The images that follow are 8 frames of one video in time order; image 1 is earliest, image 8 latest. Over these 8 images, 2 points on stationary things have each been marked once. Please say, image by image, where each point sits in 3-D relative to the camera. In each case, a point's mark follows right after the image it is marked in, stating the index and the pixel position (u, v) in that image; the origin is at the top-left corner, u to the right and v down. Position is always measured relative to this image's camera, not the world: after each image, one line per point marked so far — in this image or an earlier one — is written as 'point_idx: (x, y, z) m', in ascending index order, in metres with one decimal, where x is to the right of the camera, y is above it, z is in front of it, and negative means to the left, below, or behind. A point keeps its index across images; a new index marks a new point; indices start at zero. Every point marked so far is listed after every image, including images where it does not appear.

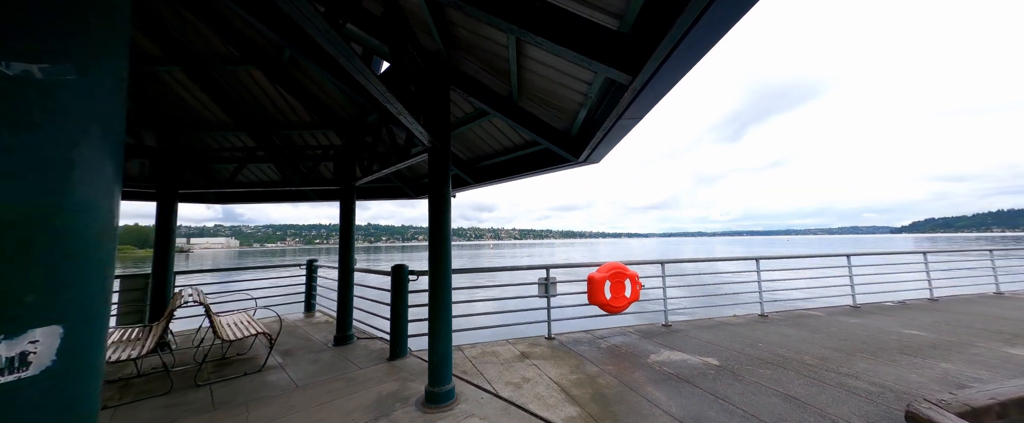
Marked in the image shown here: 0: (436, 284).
0: (-0.7, -0.7, +3.0) m
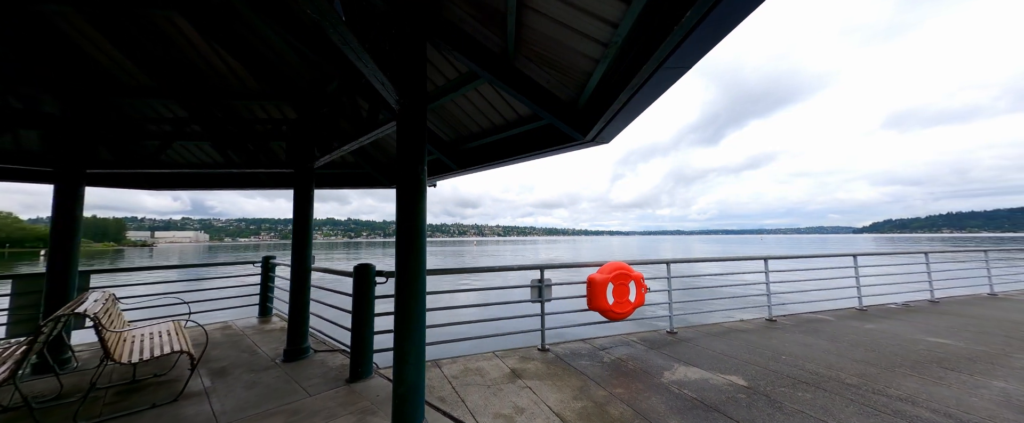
0: (-0.7, -0.6, +2.3) m
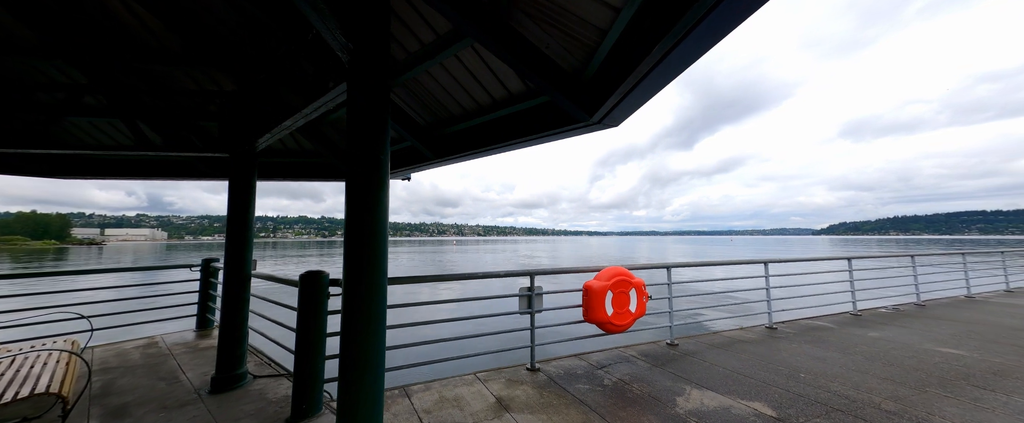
0: (-0.8, -0.5, +1.7) m
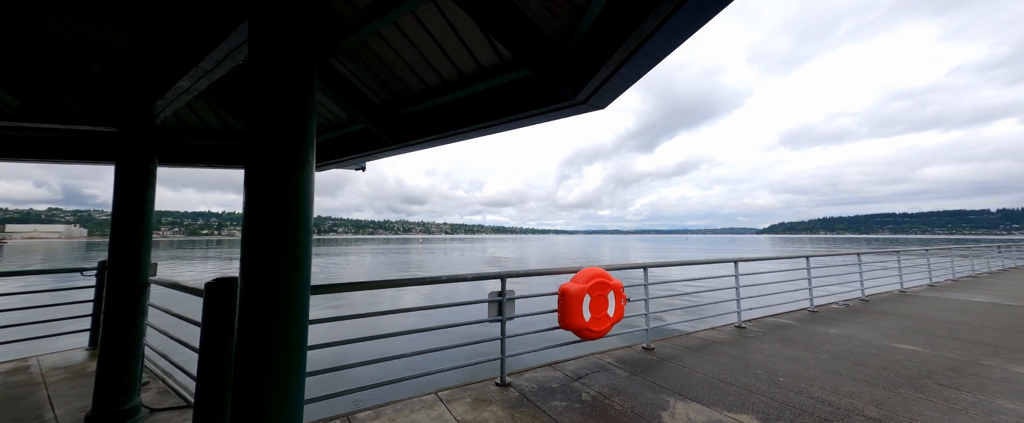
0: (-0.9, -0.5, +1.2) m
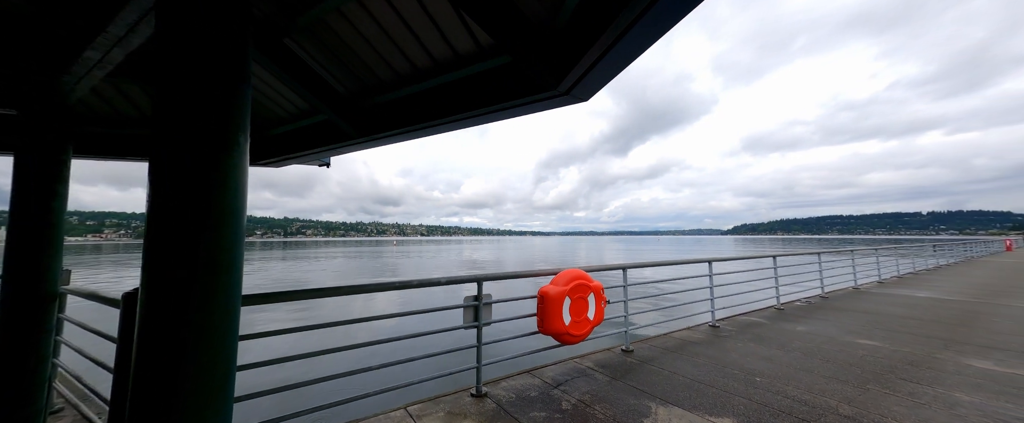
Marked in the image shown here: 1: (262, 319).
0: (-1.0, -0.5, +1.0) m
1: (-10.6, -4.9, +13.4) m
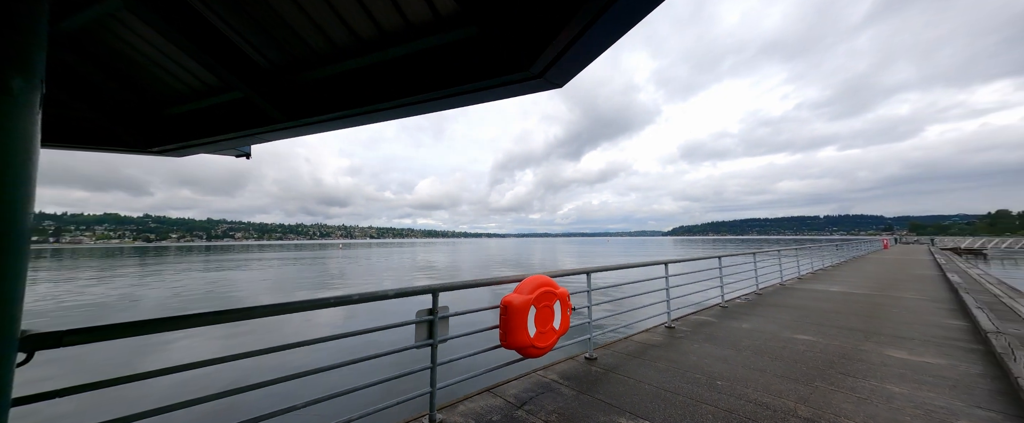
0: (-1.0, -0.5, +0.6) m
1: (-12.3, -4.9, +11.5) m
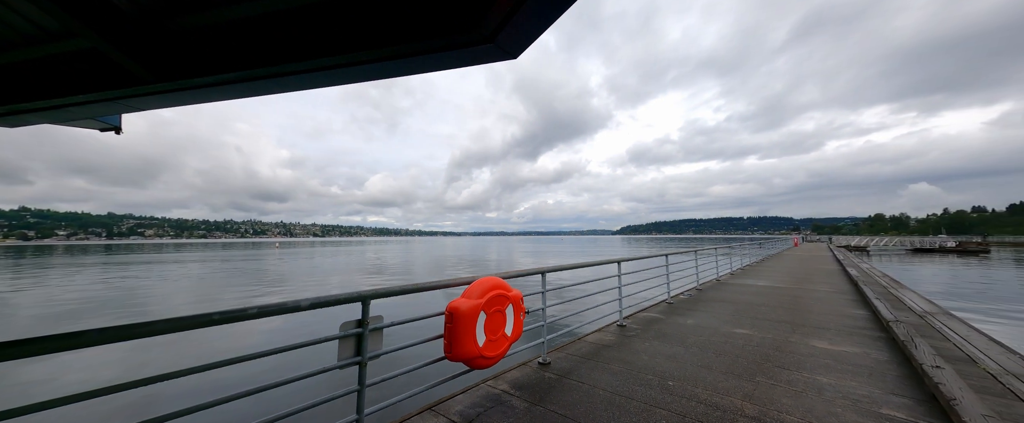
0: (-1.2, -0.4, +0.1) m
1: (-13.8, -4.6, +9.4) m
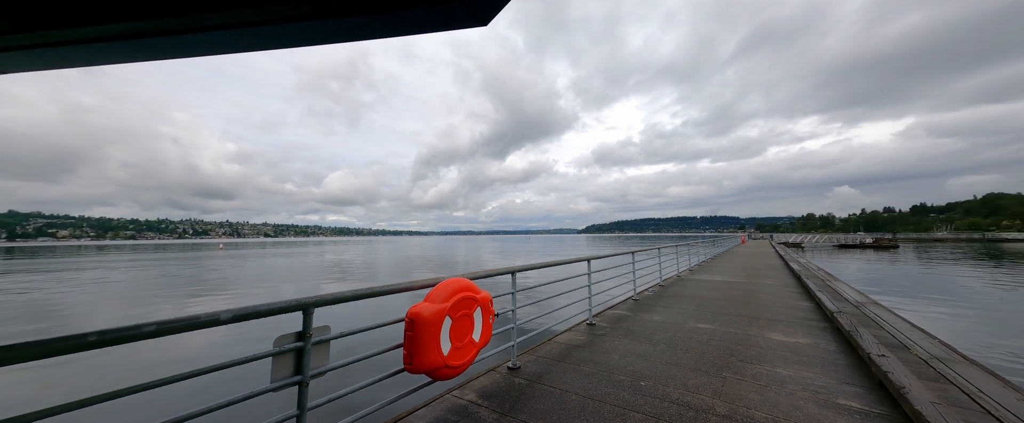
0: (-1.1, -0.4, -0.2) m
1: (-14.7, -4.5, +7.8) m
